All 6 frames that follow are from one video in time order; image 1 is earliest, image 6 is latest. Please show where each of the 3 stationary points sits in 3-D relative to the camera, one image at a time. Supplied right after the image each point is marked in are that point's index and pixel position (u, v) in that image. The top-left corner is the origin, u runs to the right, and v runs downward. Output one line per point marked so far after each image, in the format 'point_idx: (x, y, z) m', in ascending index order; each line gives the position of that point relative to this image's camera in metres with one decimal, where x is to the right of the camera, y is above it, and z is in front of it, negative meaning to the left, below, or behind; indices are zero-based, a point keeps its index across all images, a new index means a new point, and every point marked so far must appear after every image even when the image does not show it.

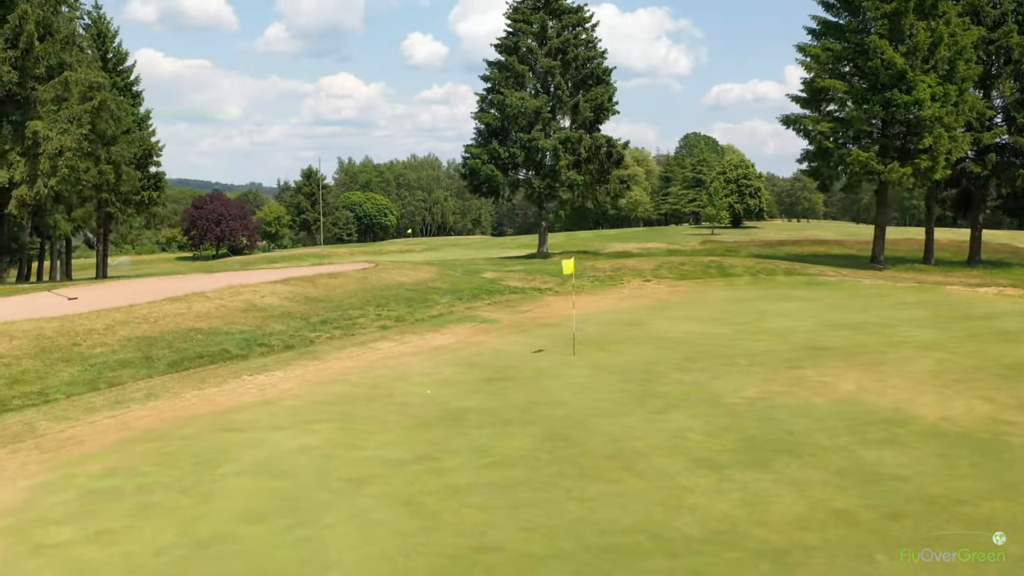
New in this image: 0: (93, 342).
0: (-8.4, -1.1, +16.4) m
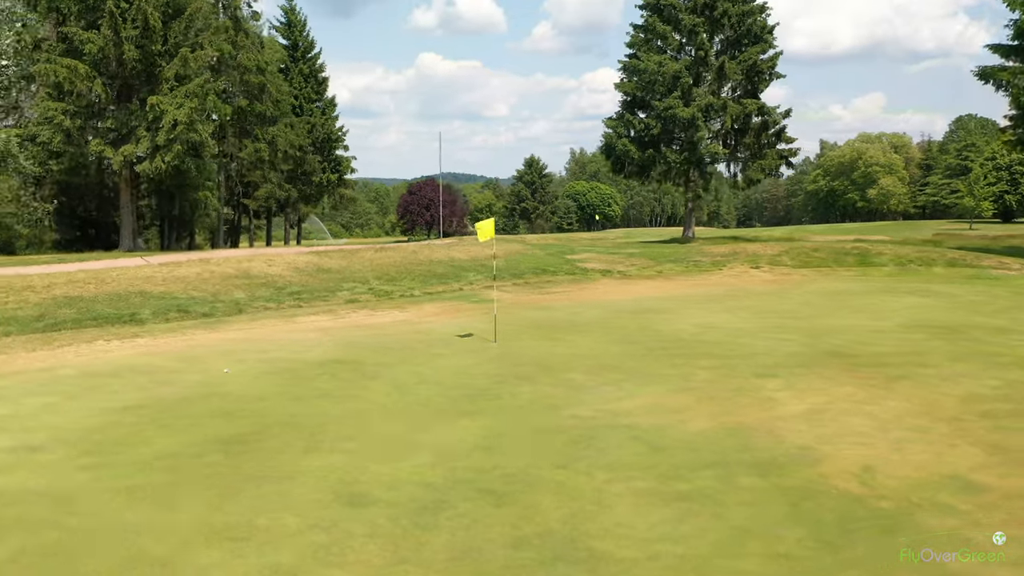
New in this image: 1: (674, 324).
0: (-9.8, -0.2, +15.9) m
1: (+3.1, -0.7, +15.7) m
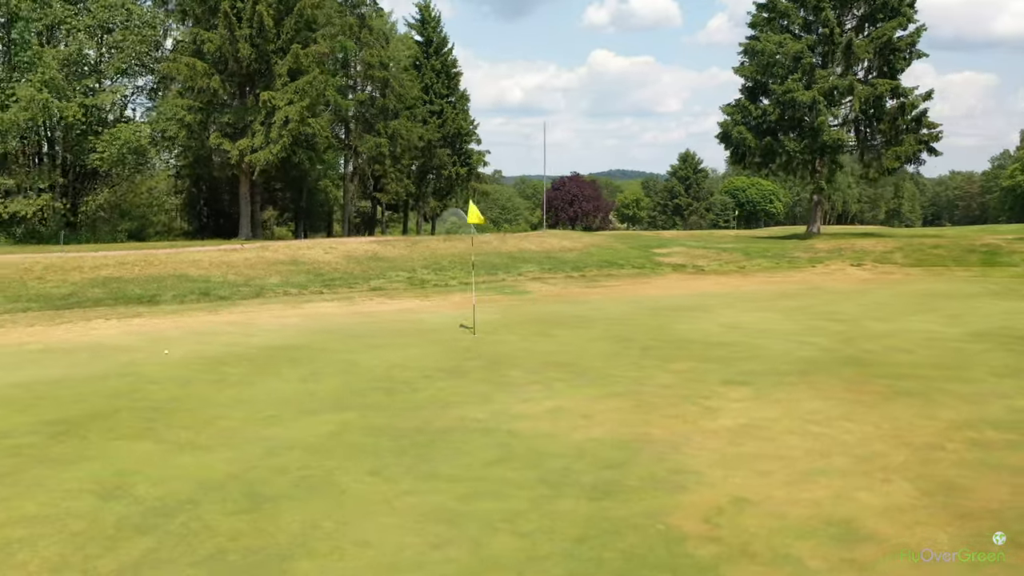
0: (-9.5, +0.2, +16.8) m
1: (+3.1, -0.6, +14.1) m
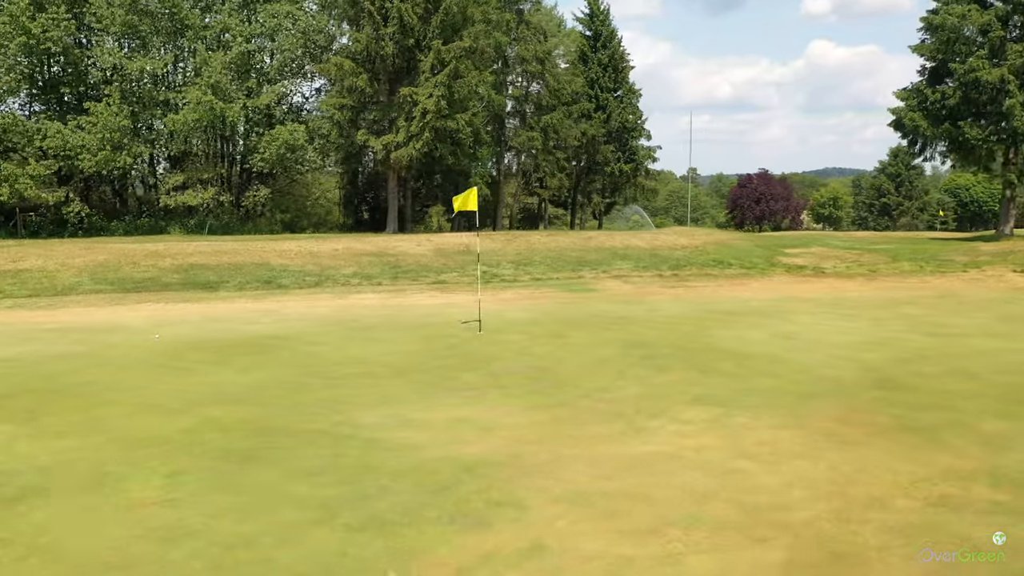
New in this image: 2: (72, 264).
0: (-8.1, +0.5, +17.9) m
1: (+3.4, -0.6, +12.2) m
2: (-9.5, +0.5, +17.7) m
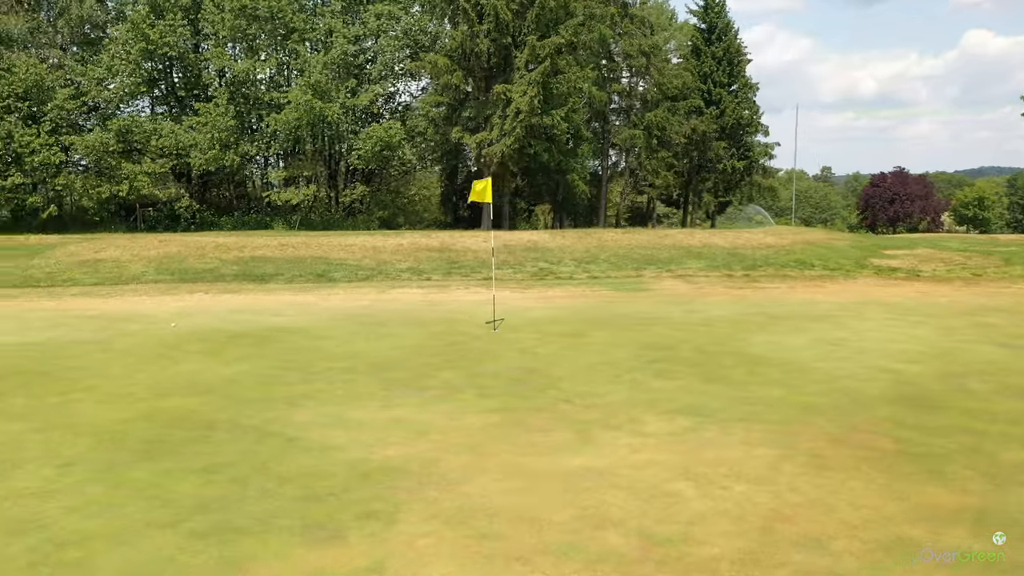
0: (-6.8, +0.7, +18.5) m
1: (+3.6, -0.7, +11.1) m
2: (-8.2, +0.7, +18.5) m
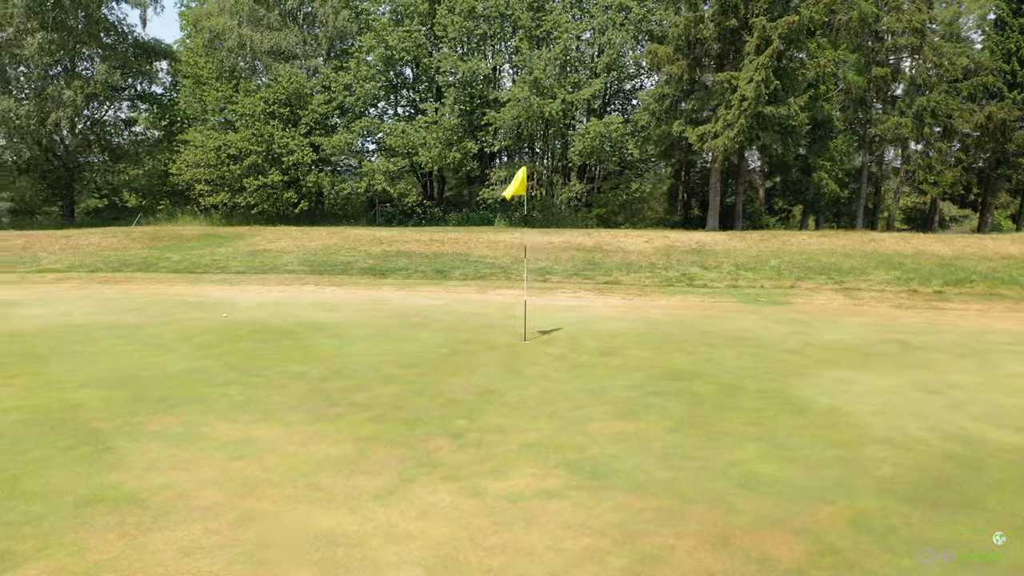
0: (-3.6, +0.9, +18.9) m
1: (+3.7, -0.9, +8.4) m
2: (-4.8, +1.0, +19.4) m
